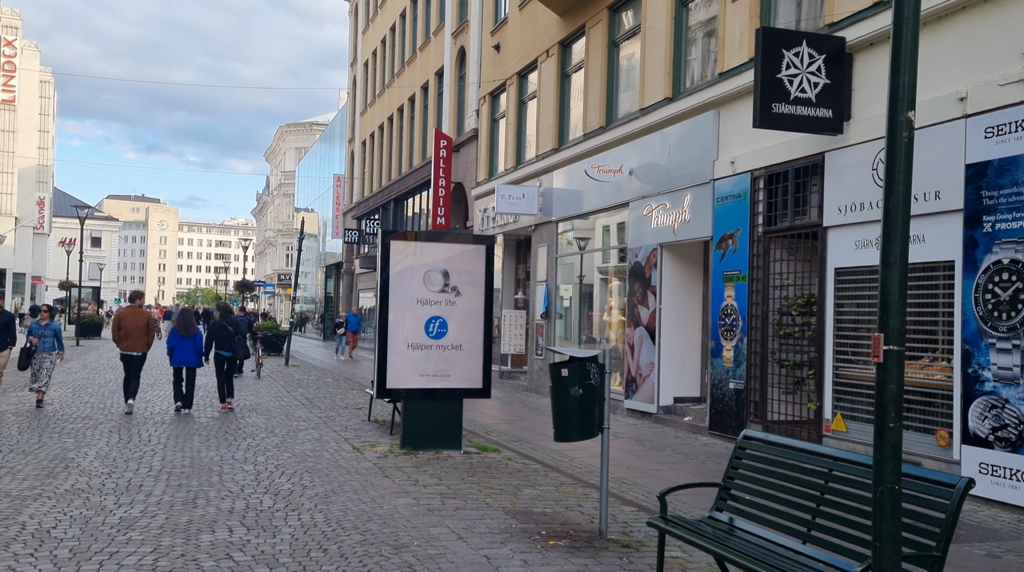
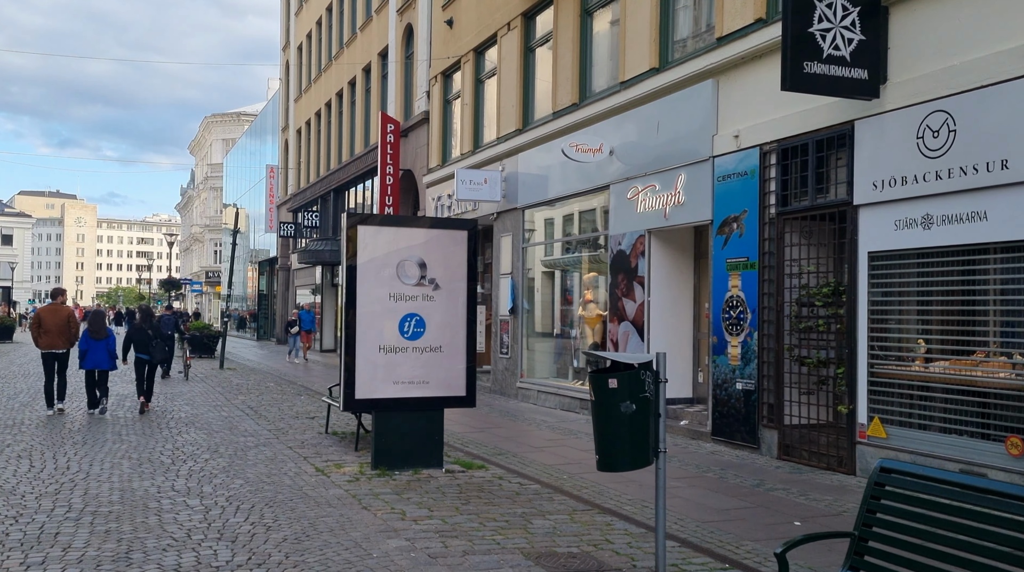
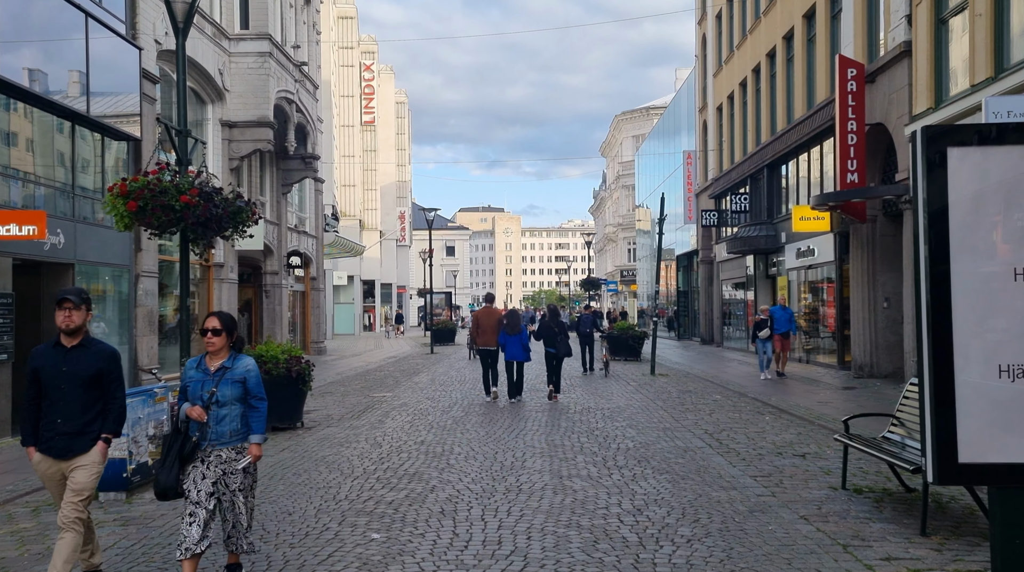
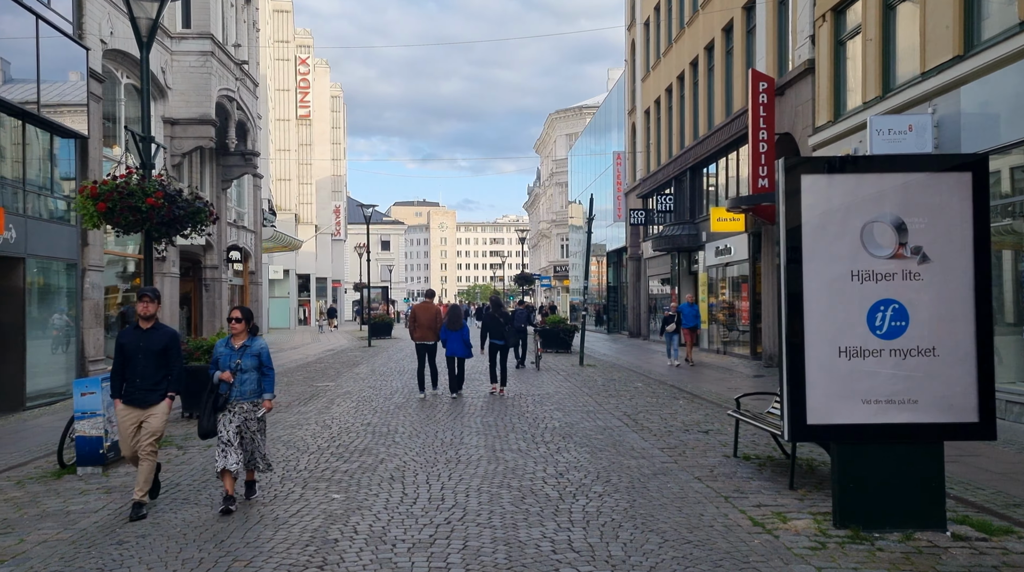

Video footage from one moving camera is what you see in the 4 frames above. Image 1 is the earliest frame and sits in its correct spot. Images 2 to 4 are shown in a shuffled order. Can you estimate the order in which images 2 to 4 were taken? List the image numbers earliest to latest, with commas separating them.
2, 4, 3
